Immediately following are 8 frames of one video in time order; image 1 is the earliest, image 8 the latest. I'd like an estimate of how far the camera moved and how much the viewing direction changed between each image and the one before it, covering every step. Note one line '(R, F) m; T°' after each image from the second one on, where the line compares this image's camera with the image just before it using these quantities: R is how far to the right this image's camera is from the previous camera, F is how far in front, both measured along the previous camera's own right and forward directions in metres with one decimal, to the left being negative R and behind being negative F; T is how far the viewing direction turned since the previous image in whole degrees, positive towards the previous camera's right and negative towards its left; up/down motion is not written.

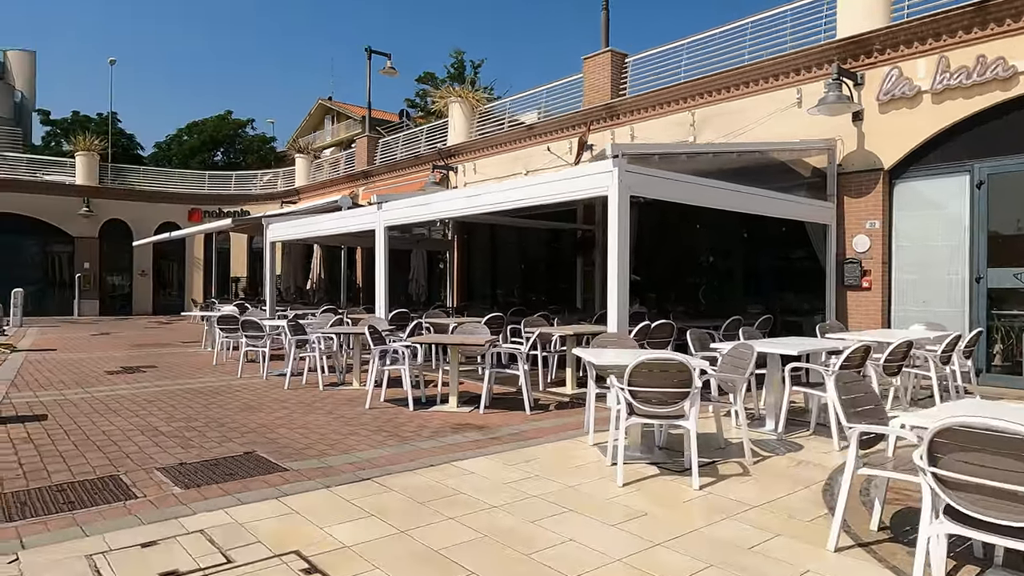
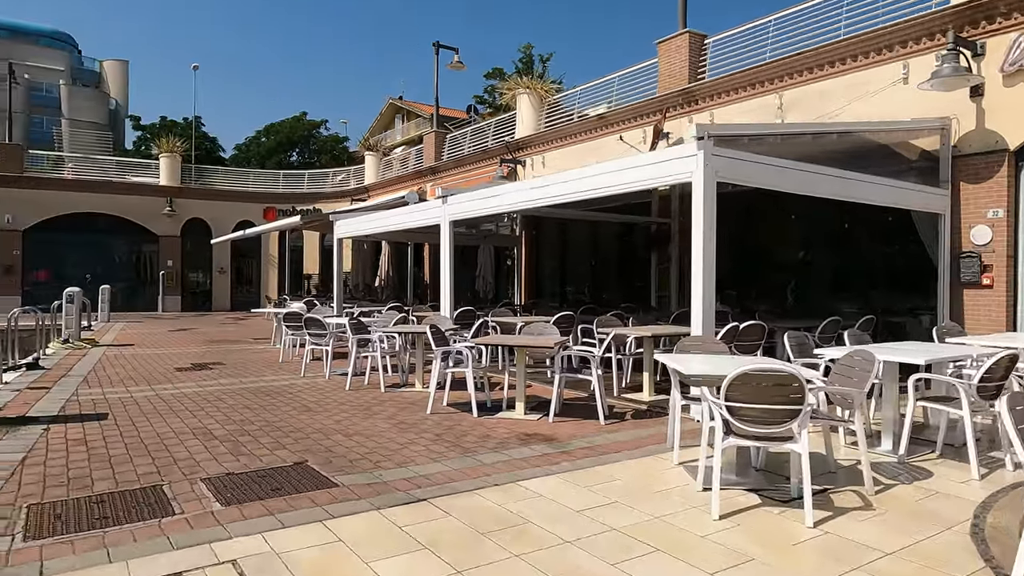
(0.0, +0.6) m; -6°
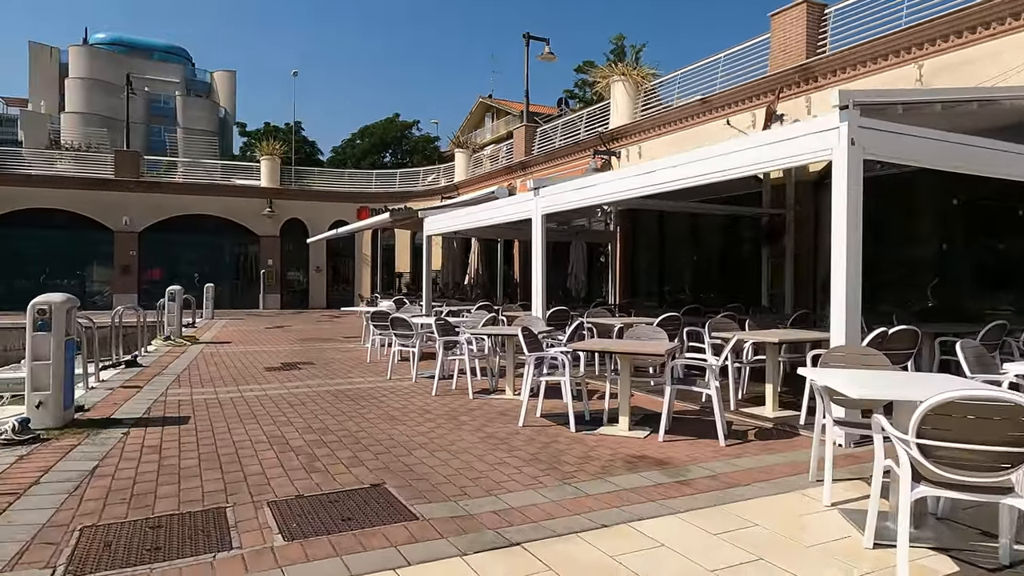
(-0.1, +0.7) m; -8°
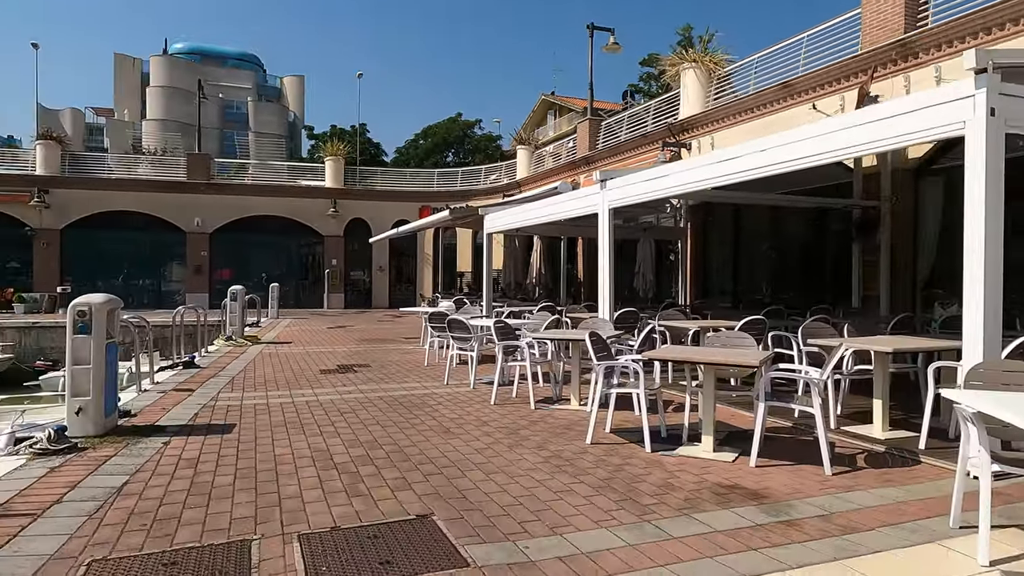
(0.0, +0.6) m; -5°
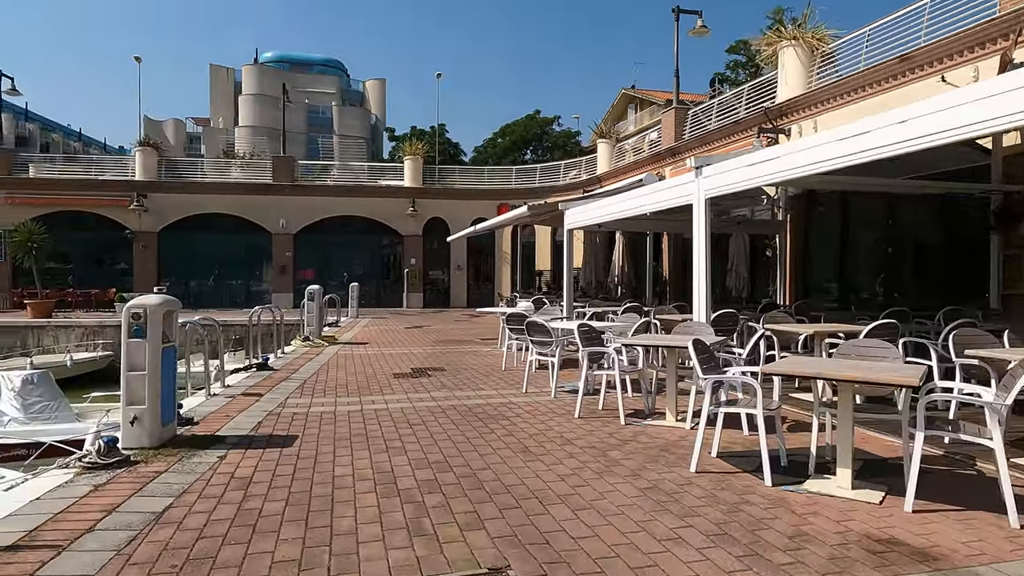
(-0.1, +0.7) m; -7°
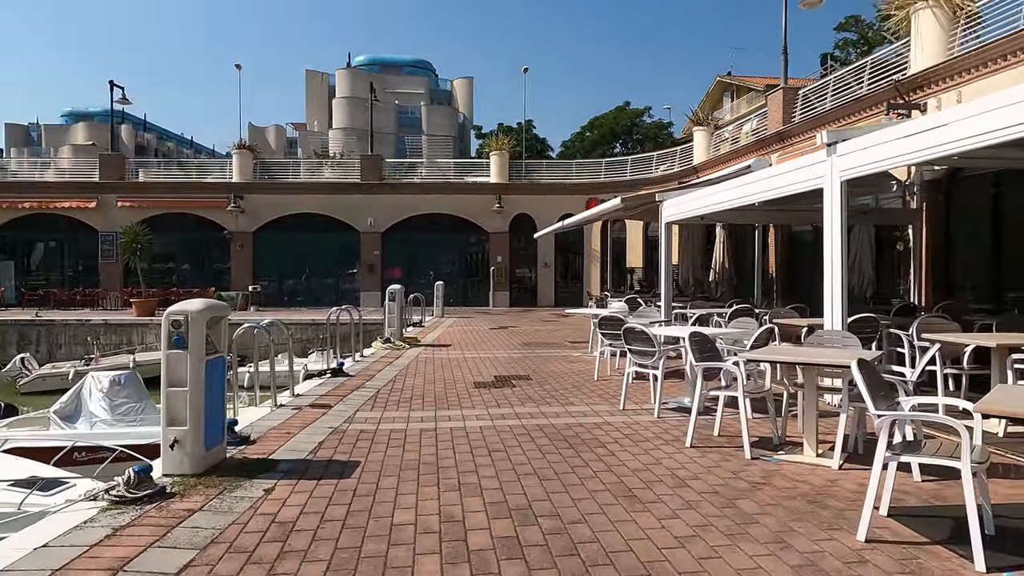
(-0.1, +1.0) m; -8°
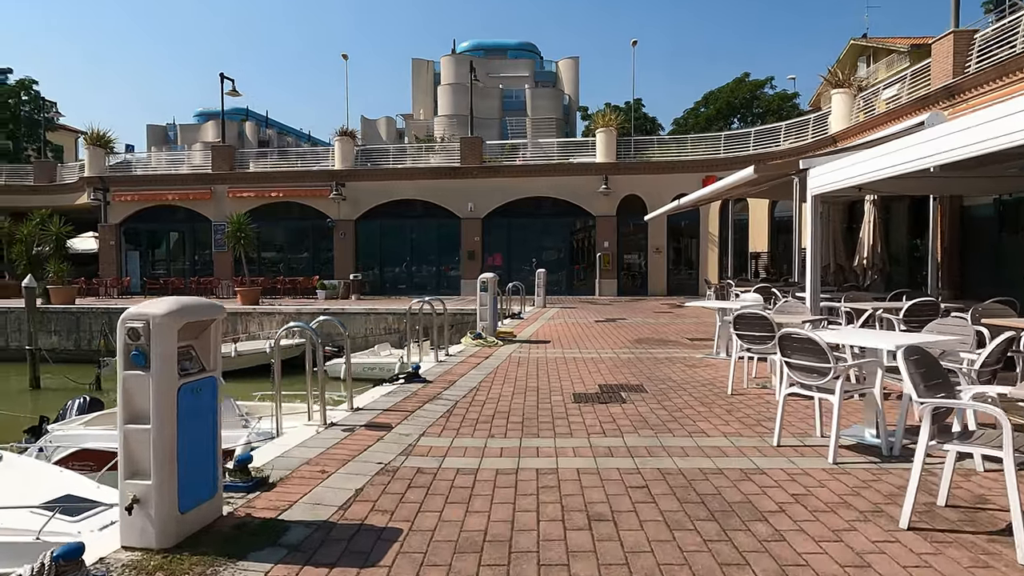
(0.0, +1.7) m; -9°
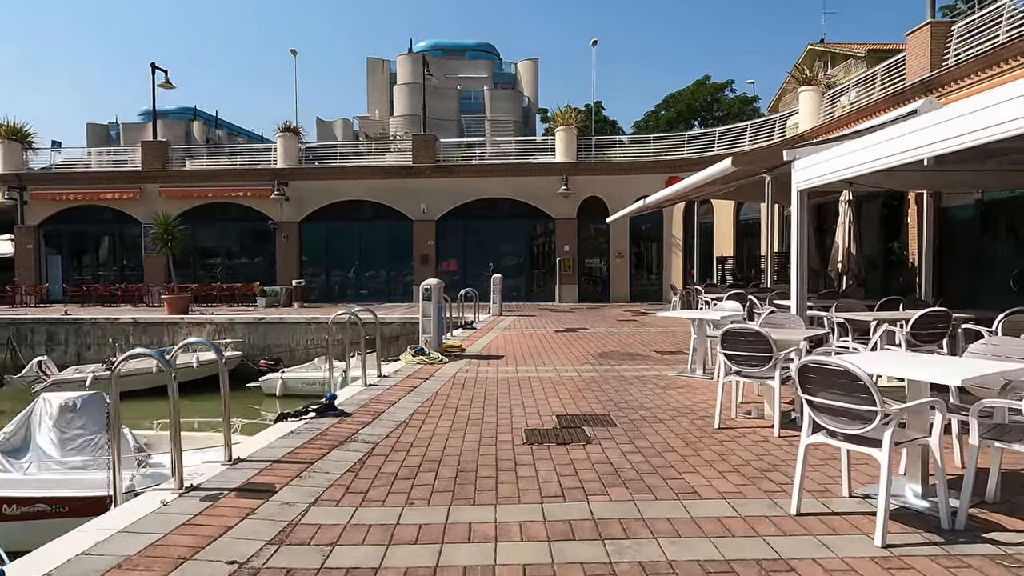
(+0.2, +1.4) m; +3°
